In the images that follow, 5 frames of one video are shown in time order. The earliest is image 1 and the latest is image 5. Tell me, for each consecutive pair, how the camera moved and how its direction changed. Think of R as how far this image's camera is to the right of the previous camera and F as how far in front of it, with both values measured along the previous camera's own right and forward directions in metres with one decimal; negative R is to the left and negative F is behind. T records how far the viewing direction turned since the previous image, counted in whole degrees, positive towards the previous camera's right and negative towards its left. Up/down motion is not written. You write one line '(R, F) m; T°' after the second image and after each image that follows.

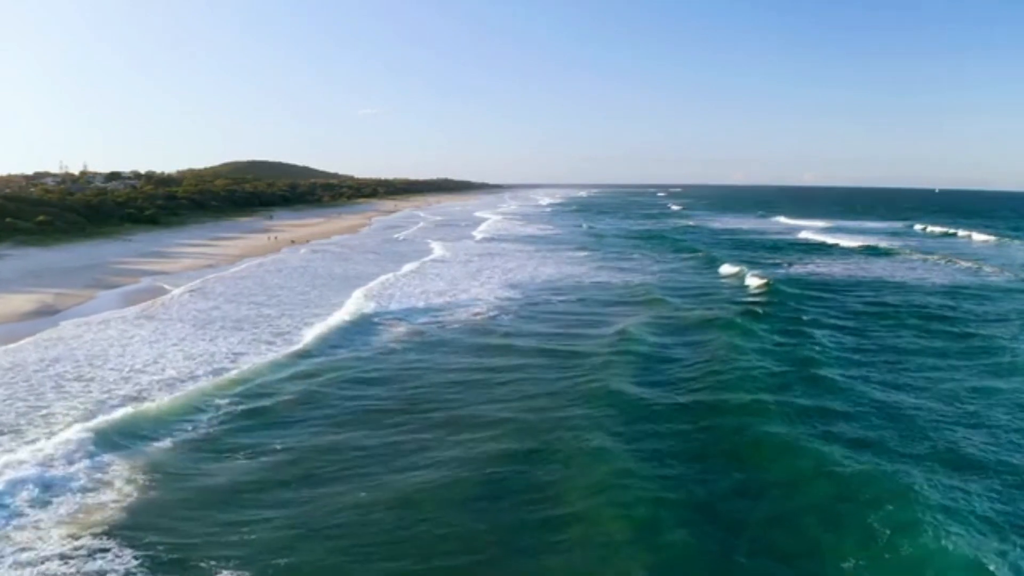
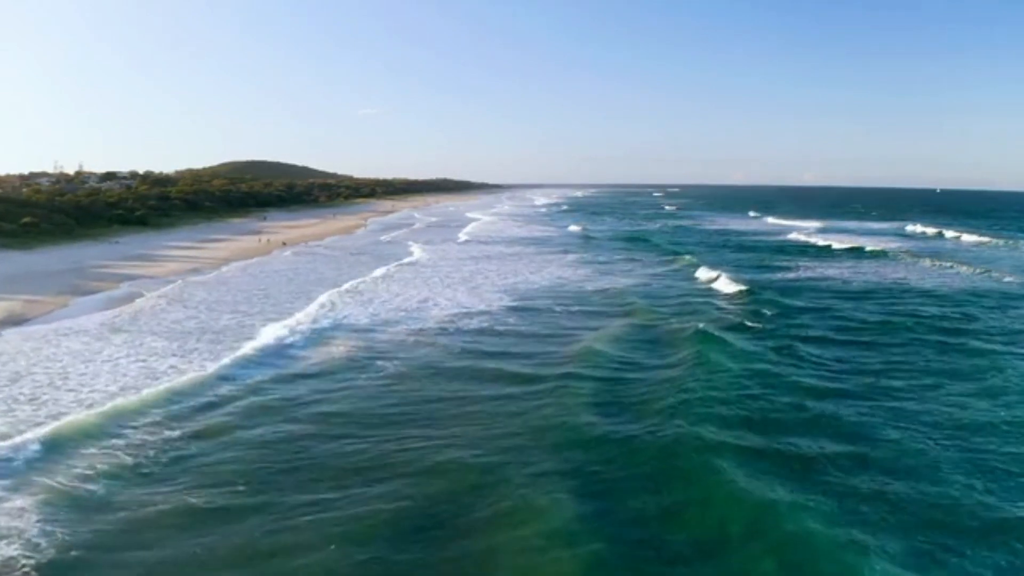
(+0.2, +1.4) m; 0°
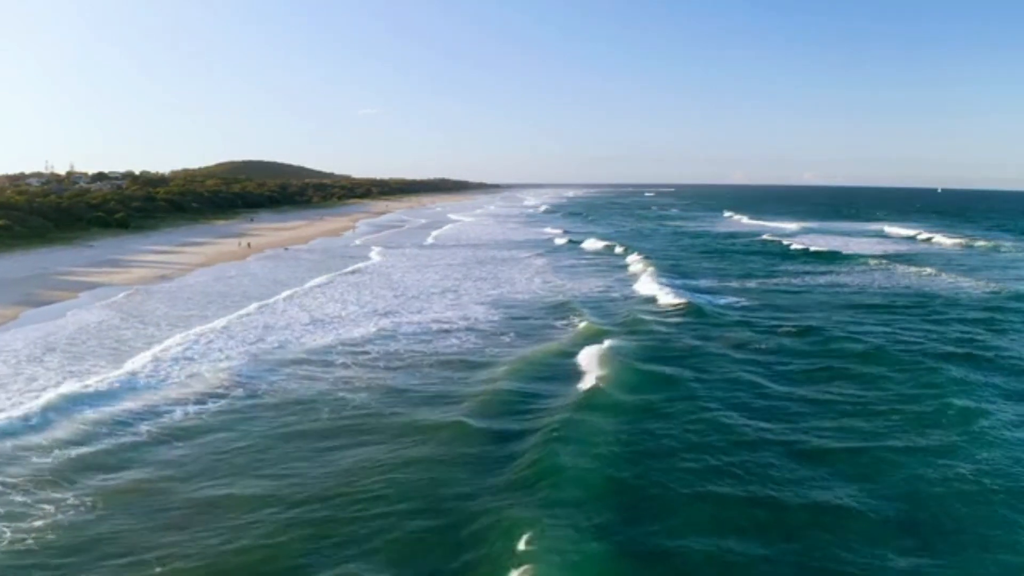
(+0.6, +2.1) m; 0°
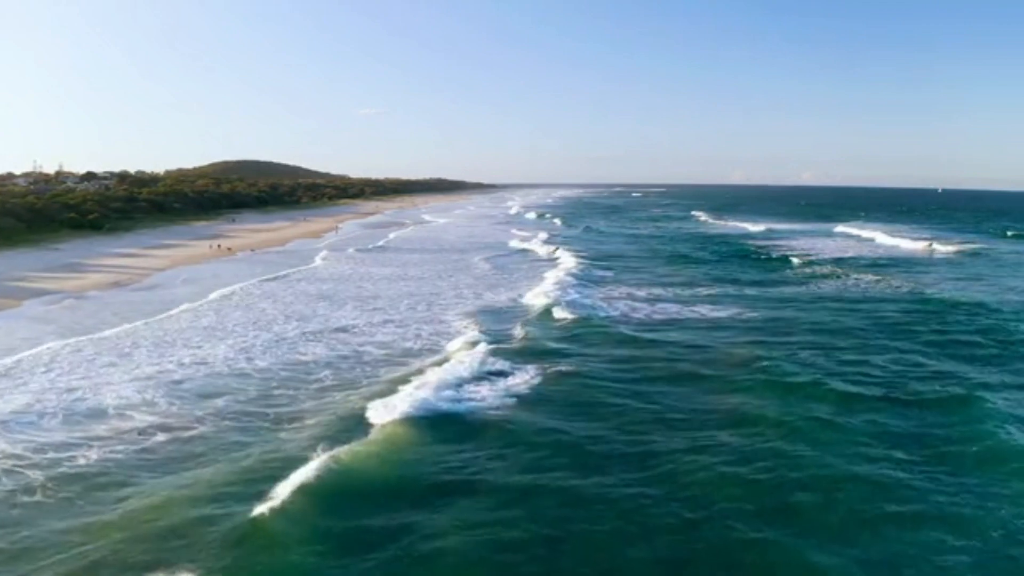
(+1.1, +1.9) m; 0°
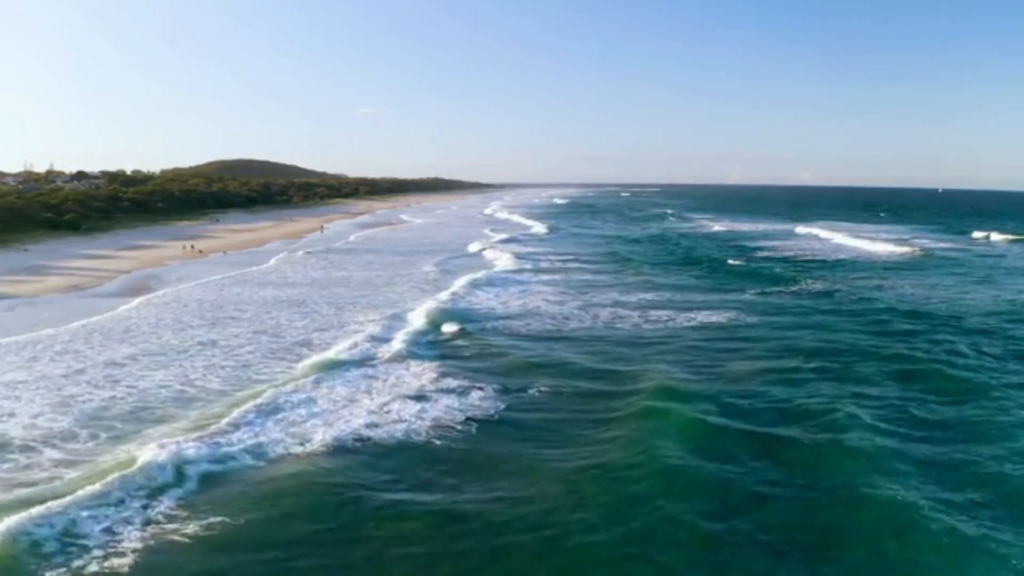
(+0.9, +1.5) m; 0°
